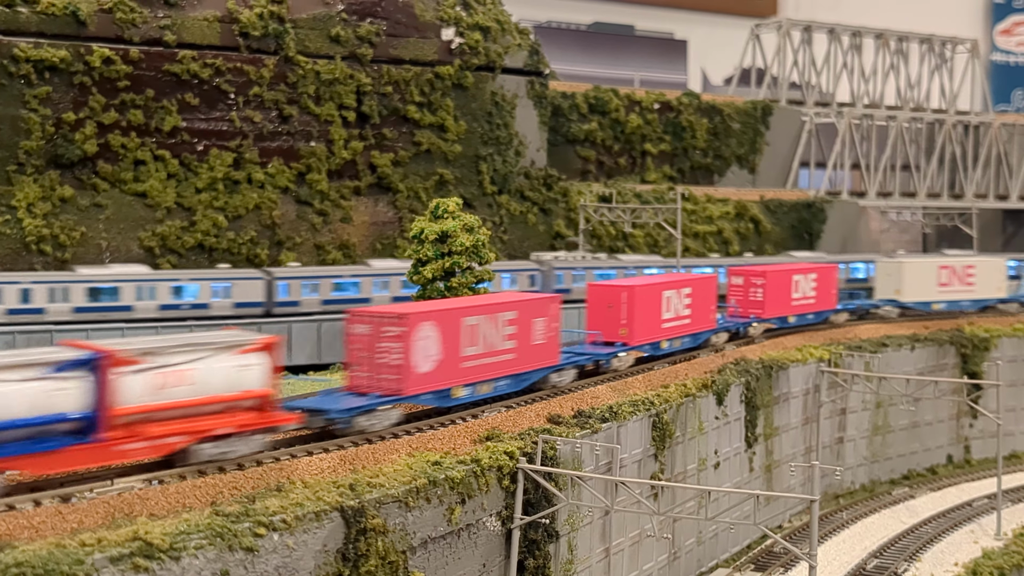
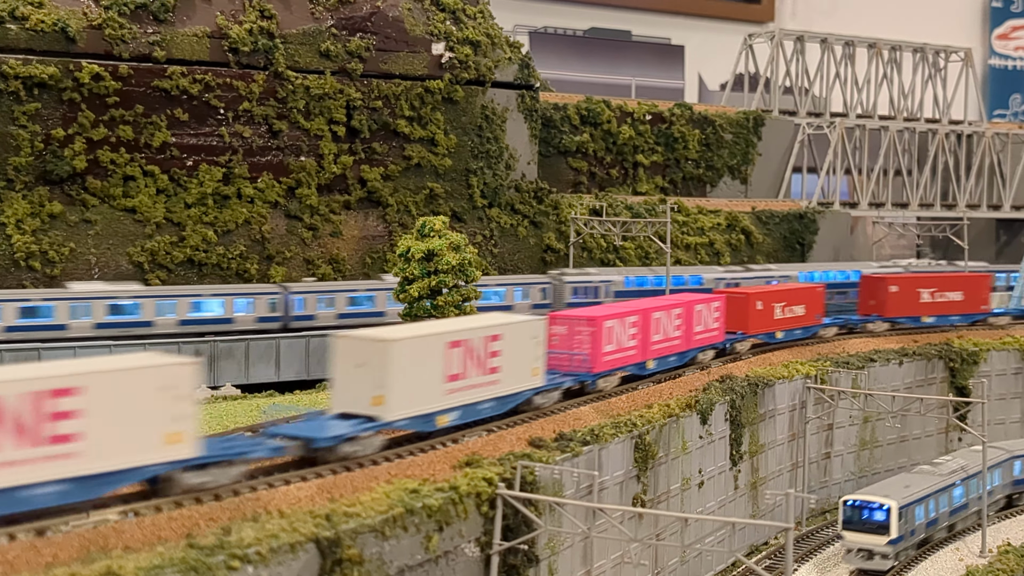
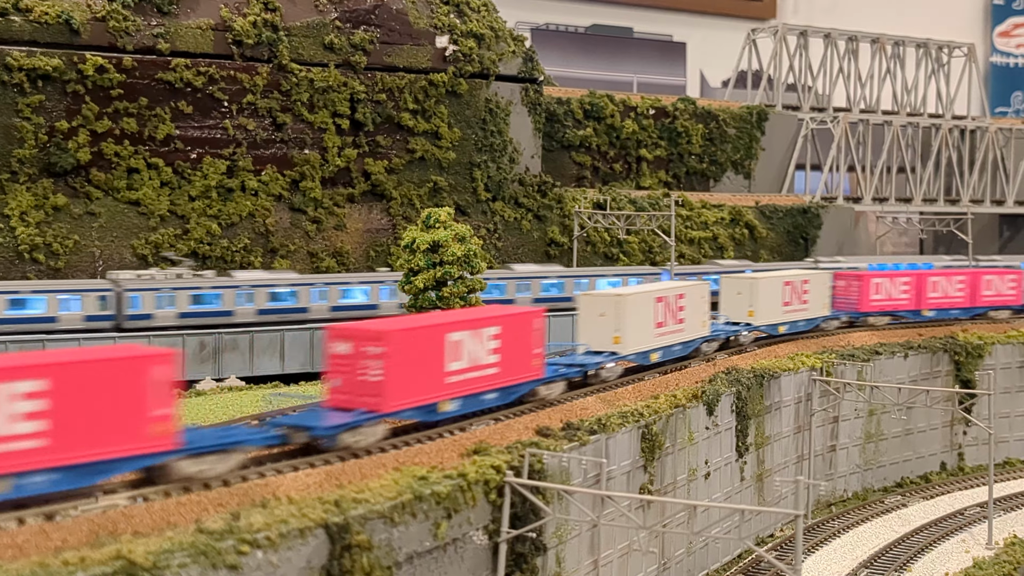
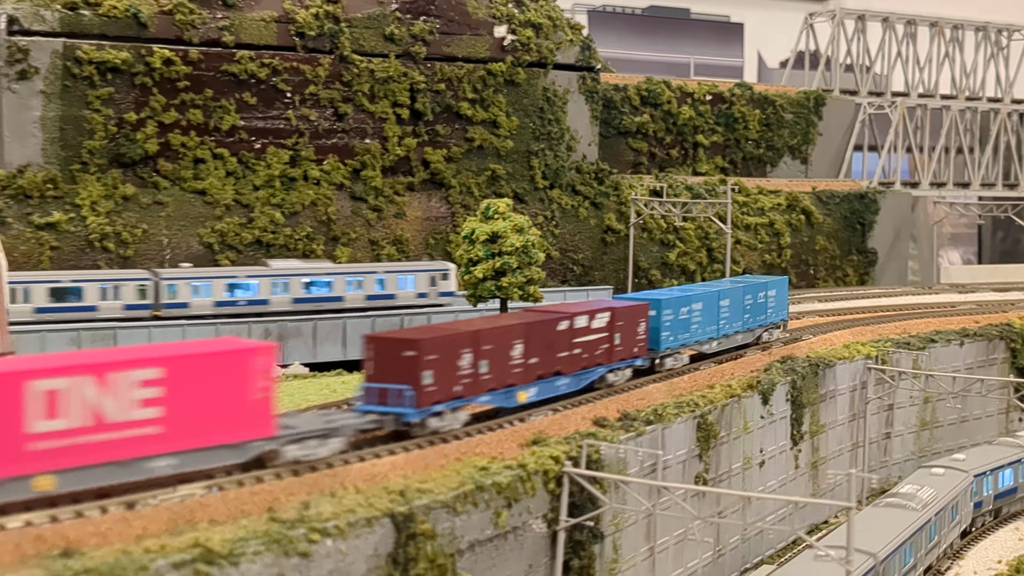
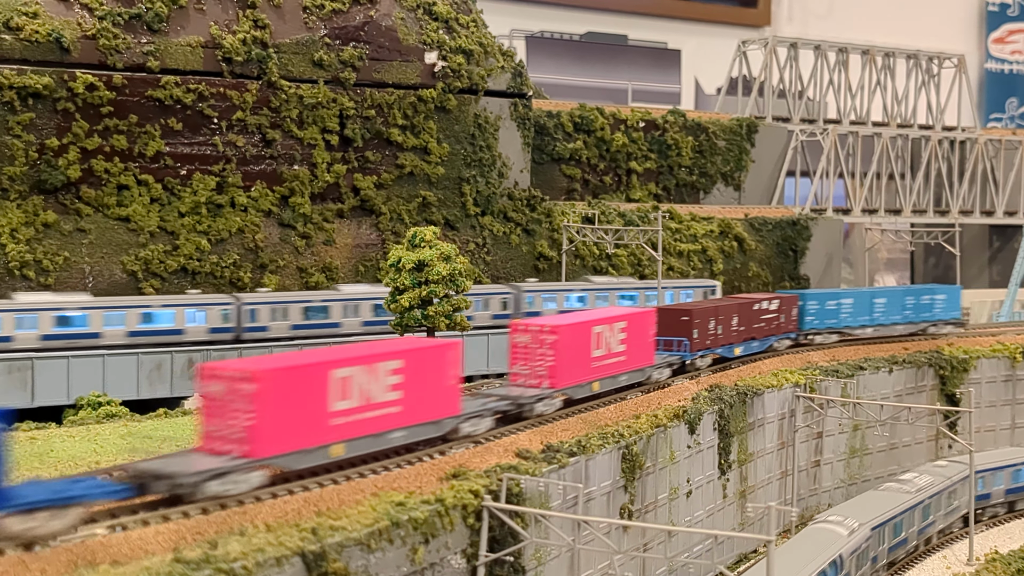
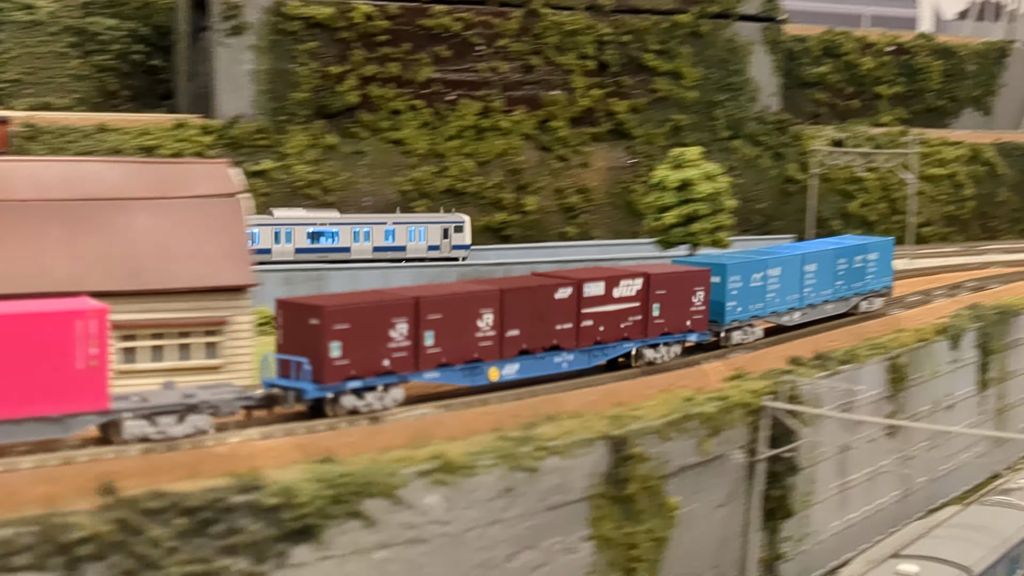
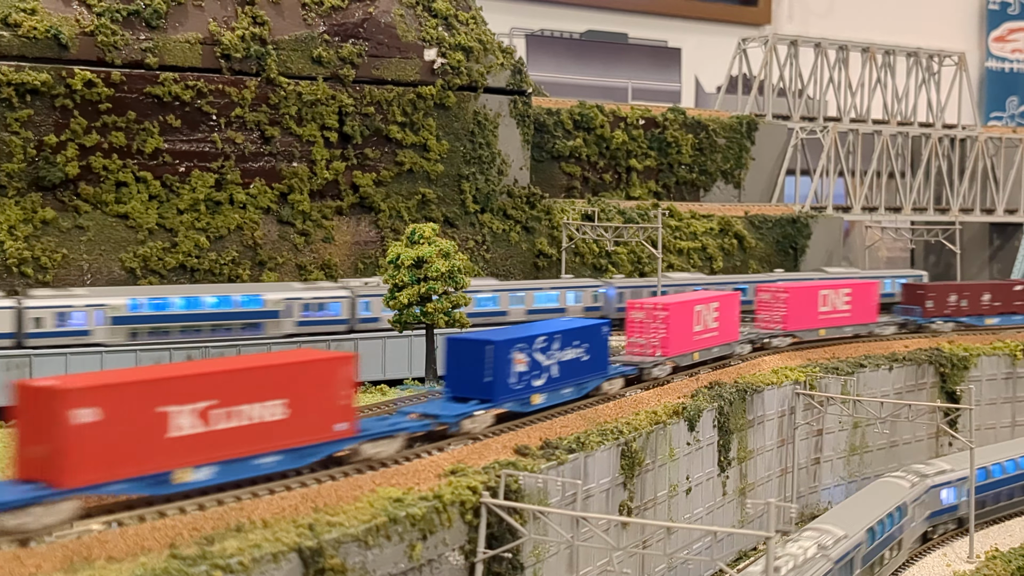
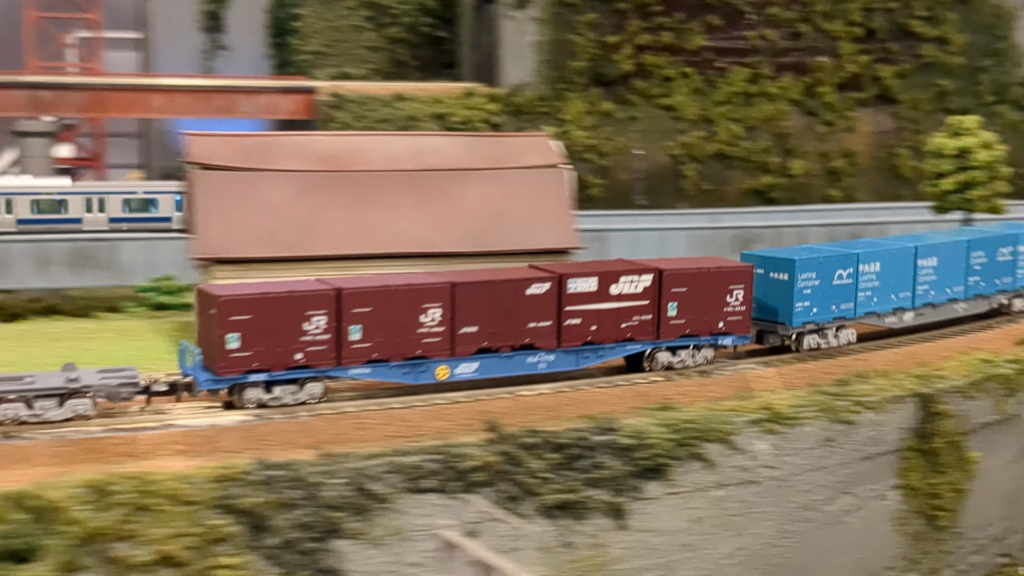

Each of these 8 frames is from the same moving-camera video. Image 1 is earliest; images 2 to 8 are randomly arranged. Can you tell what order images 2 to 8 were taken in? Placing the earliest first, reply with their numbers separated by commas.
3, 2, 7, 5, 4, 6, 8
